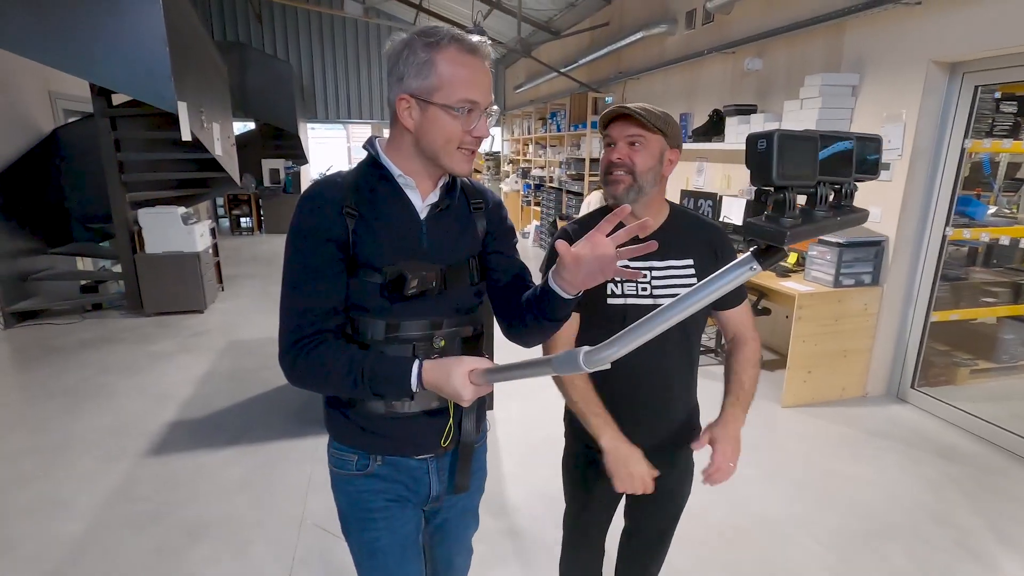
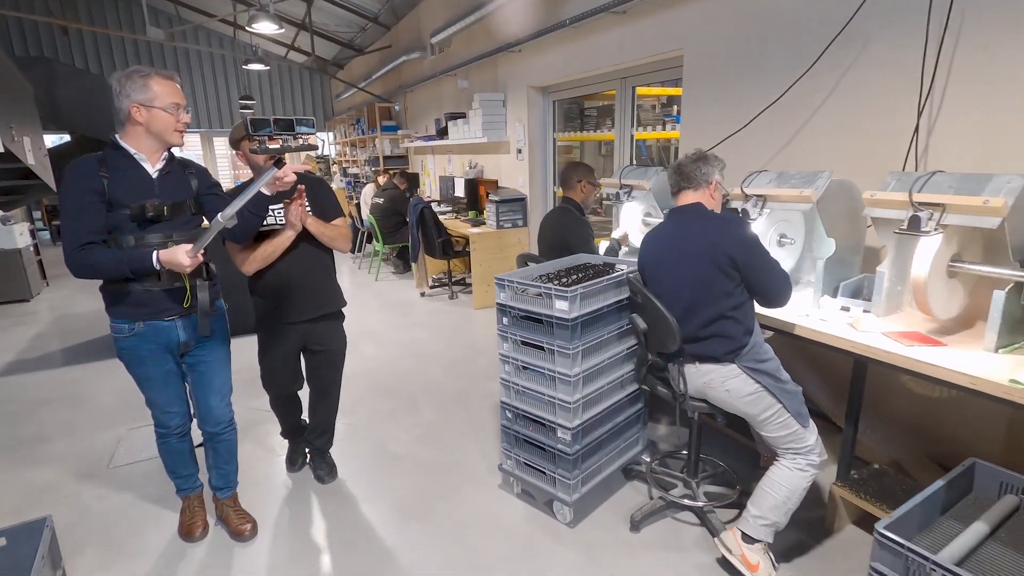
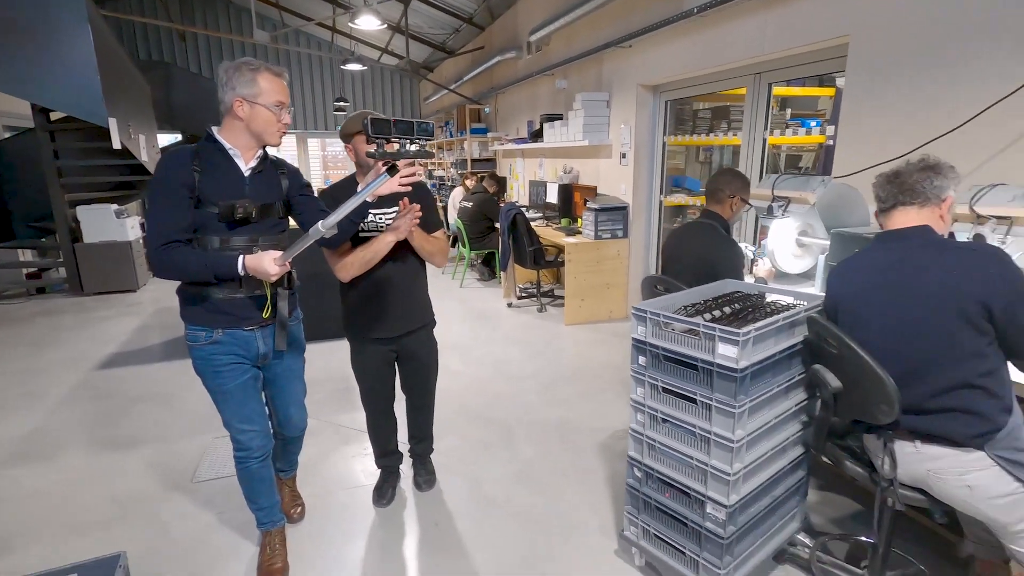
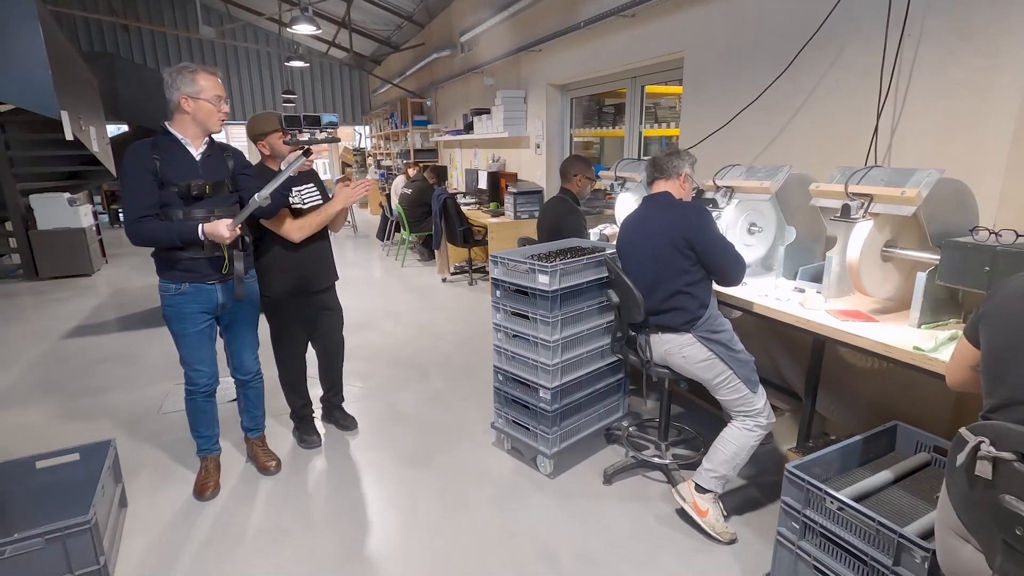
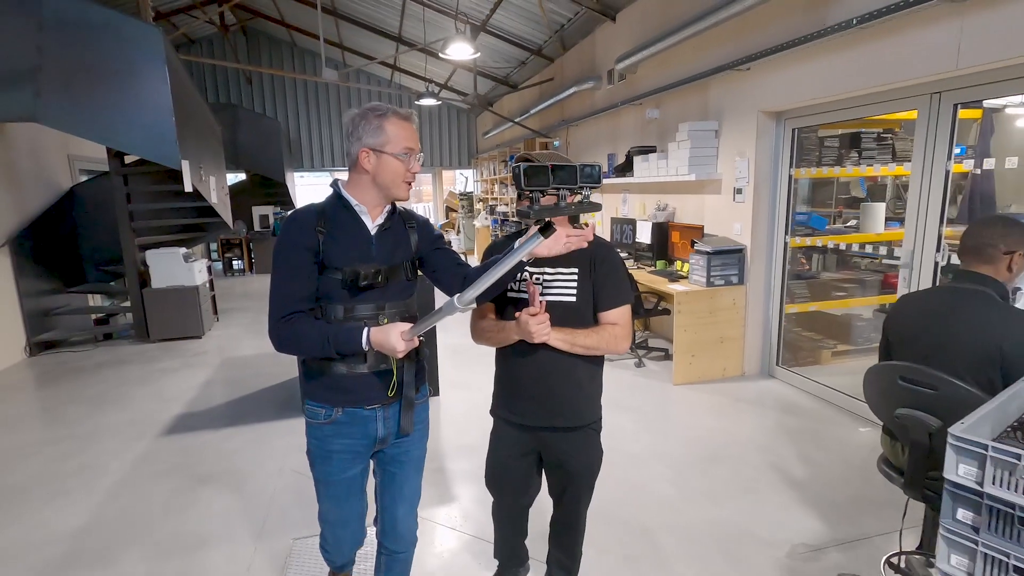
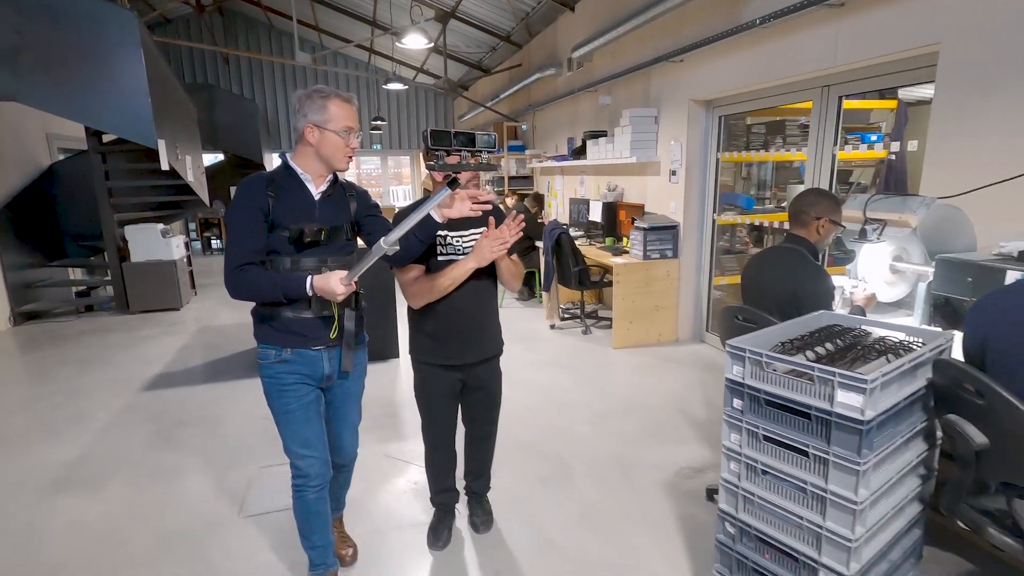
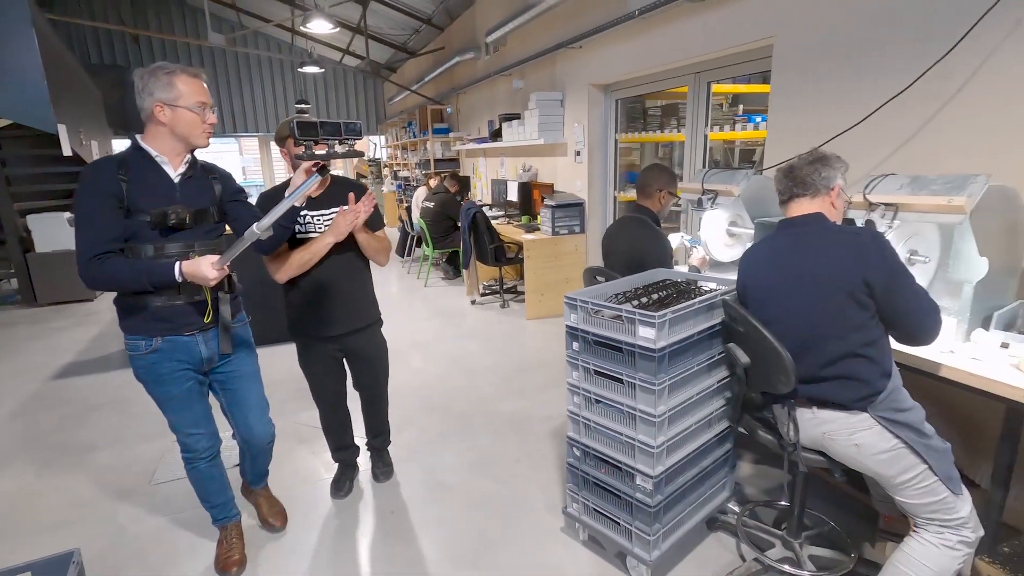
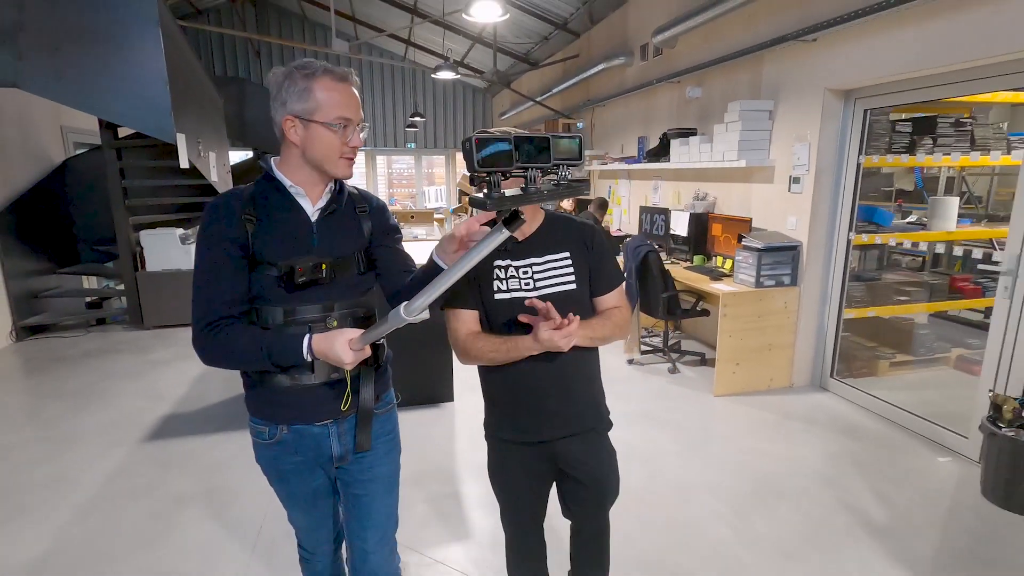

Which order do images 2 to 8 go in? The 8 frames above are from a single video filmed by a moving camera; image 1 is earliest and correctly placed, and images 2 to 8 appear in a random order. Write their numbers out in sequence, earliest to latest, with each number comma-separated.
8, 5, 6, 3, 7, 2, 4
